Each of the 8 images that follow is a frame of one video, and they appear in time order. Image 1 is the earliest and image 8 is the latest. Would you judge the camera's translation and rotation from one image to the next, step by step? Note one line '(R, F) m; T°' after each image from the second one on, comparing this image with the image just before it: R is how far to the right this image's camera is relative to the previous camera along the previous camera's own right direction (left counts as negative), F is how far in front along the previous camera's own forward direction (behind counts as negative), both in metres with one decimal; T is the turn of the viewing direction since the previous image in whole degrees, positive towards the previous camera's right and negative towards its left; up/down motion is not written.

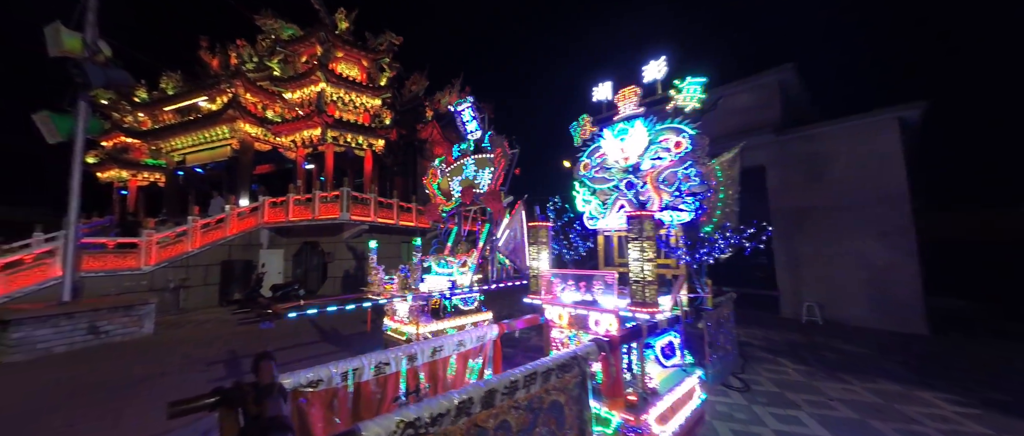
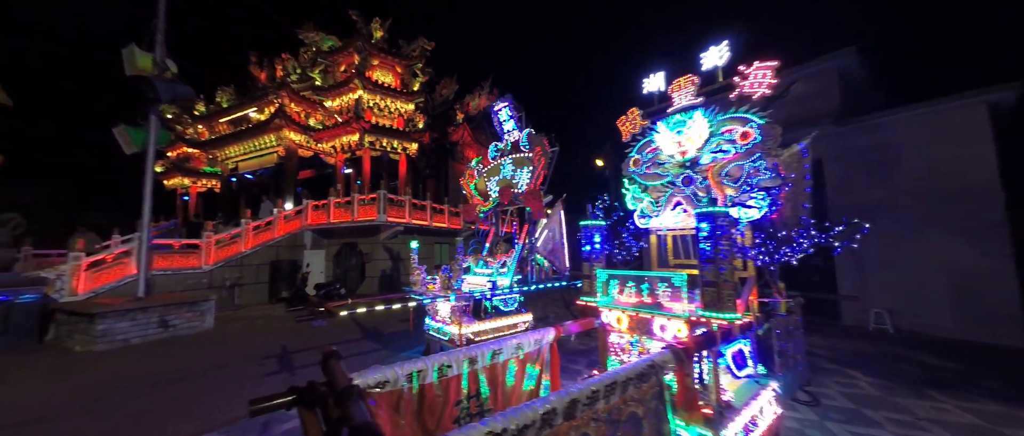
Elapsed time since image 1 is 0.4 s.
(-0.2, +0.1) m; -5°
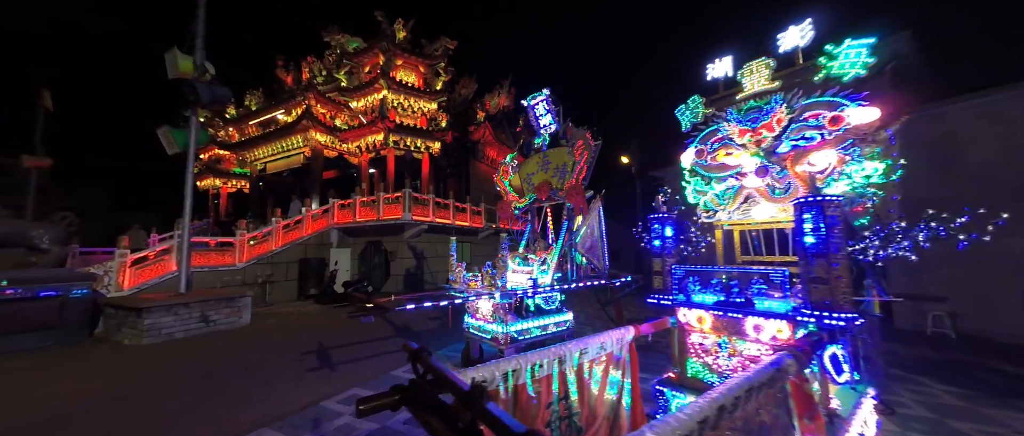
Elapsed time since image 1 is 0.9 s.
(-0.4, +0.1) m; -2°
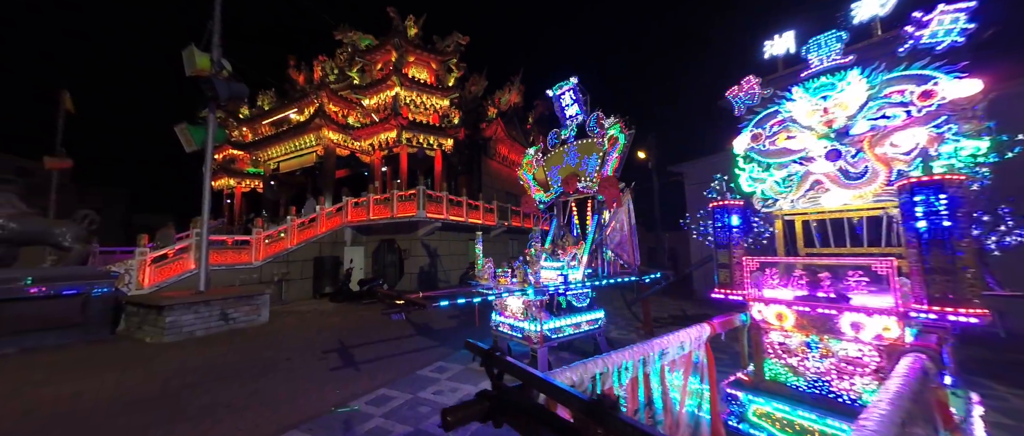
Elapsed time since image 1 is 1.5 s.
(-0.3, +0.2) m; -1°
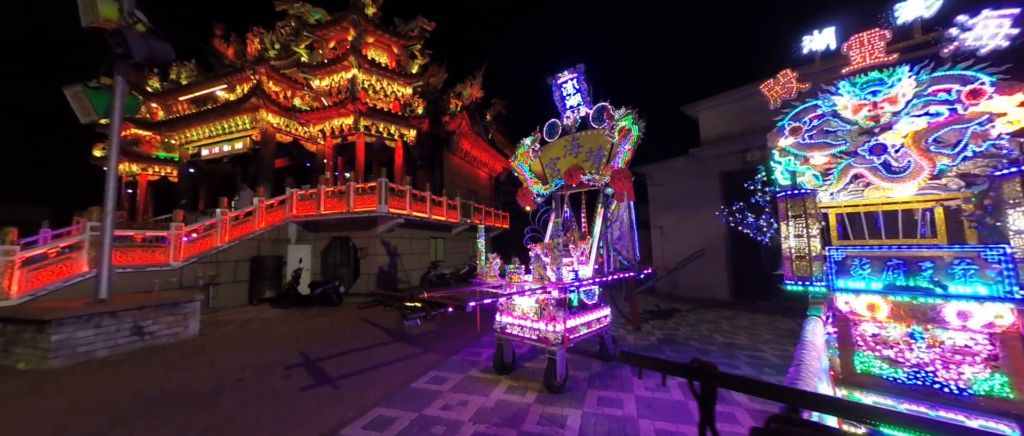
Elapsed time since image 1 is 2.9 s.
(-0.8, +0.4) m; +9°
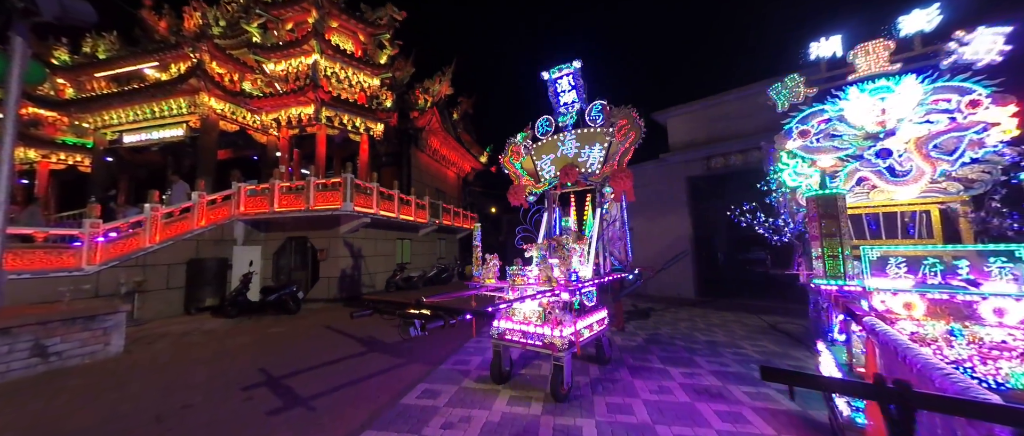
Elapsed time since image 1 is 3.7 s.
(-0.5, +0.3) m; +7°
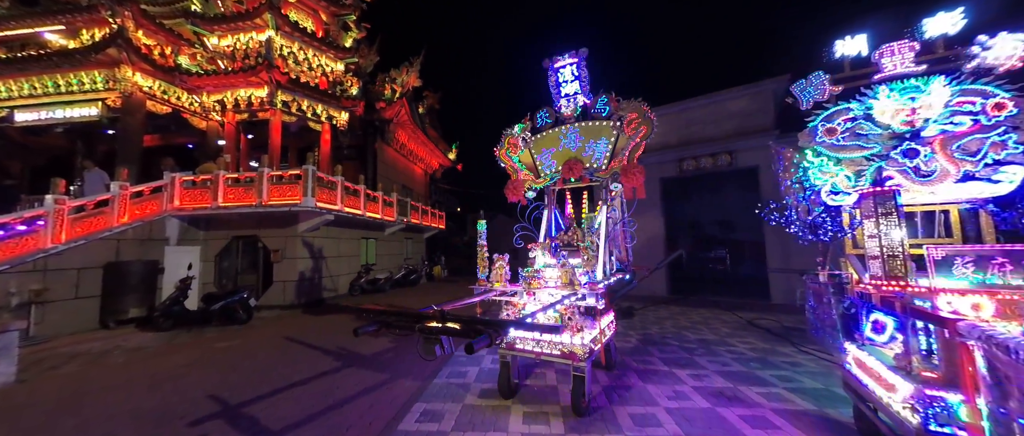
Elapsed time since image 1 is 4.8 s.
(-0.6, +0.4) m; +7°
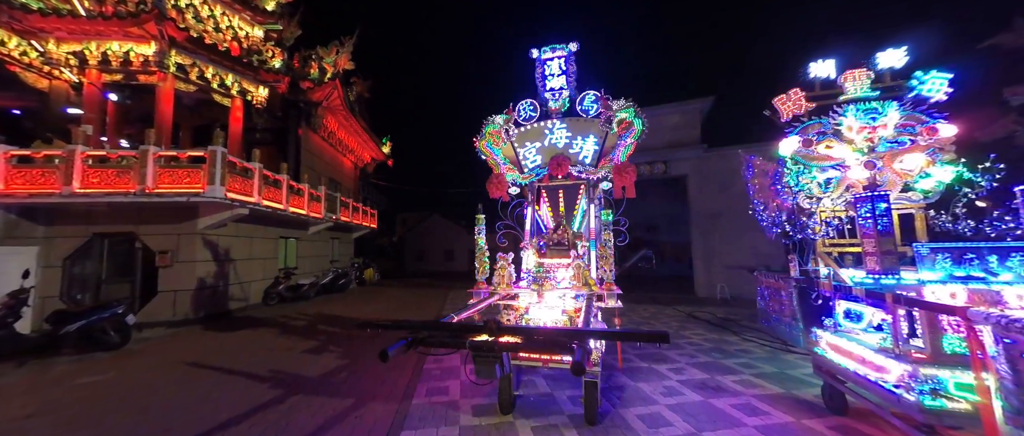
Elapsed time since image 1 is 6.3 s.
(-0.8, +0.4) m; +13°
